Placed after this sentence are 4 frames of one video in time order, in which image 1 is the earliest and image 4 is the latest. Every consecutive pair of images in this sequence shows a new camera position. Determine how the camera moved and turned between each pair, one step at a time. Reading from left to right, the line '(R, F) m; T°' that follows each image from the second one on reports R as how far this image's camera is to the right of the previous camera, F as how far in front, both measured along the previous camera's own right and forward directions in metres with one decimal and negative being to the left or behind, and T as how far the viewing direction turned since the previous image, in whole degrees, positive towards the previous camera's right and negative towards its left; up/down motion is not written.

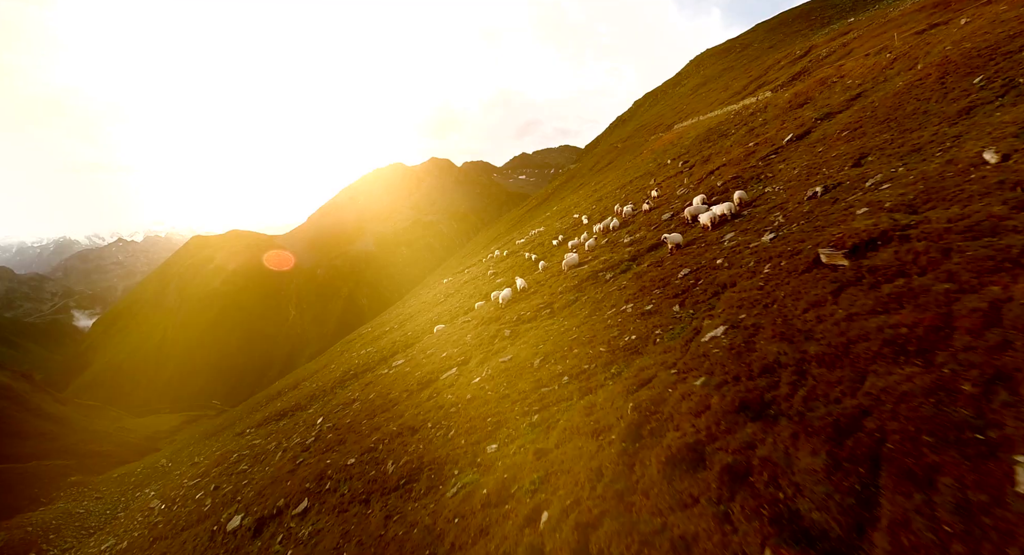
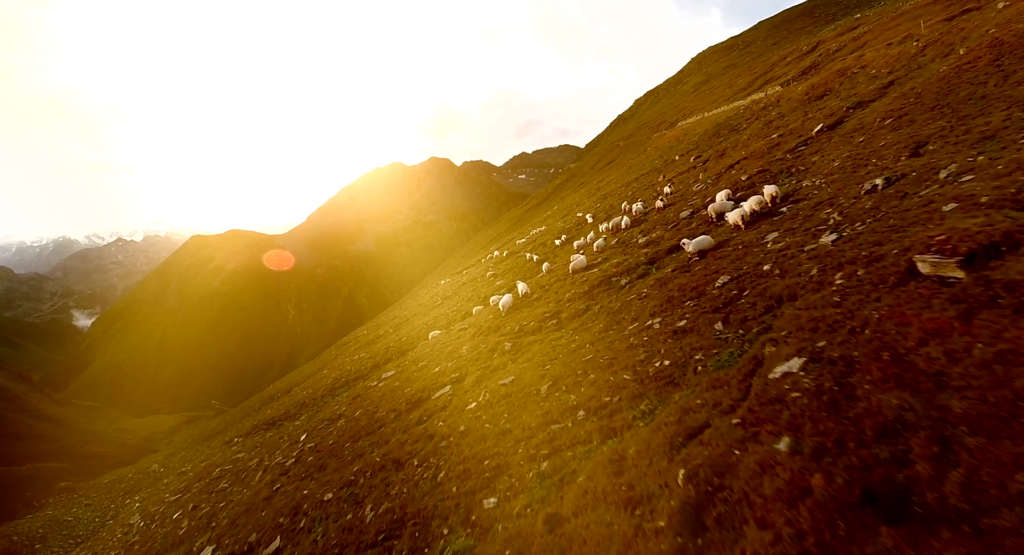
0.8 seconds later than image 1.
(-0.1, +3.0) m; 0°
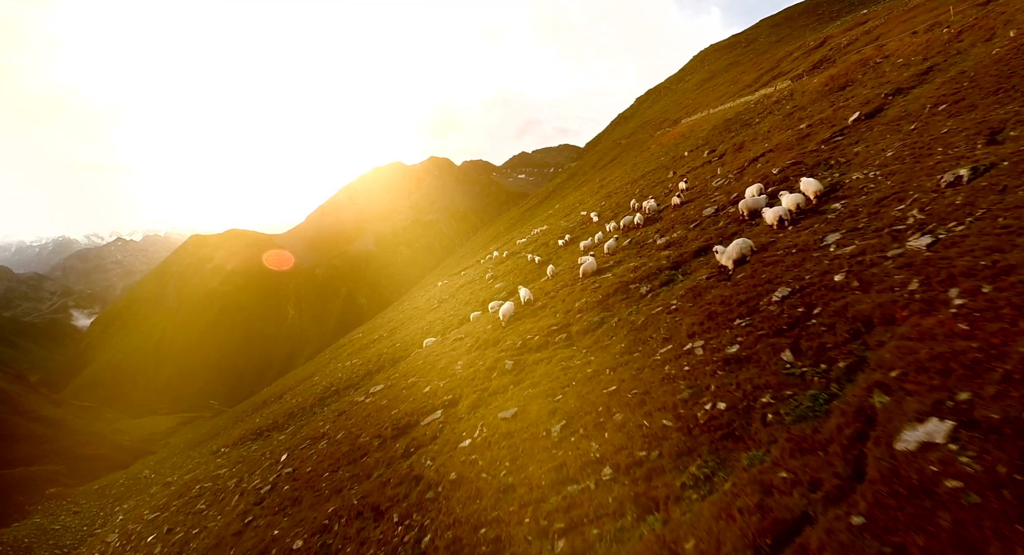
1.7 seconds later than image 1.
(-0.1, +3.0) m; 0°
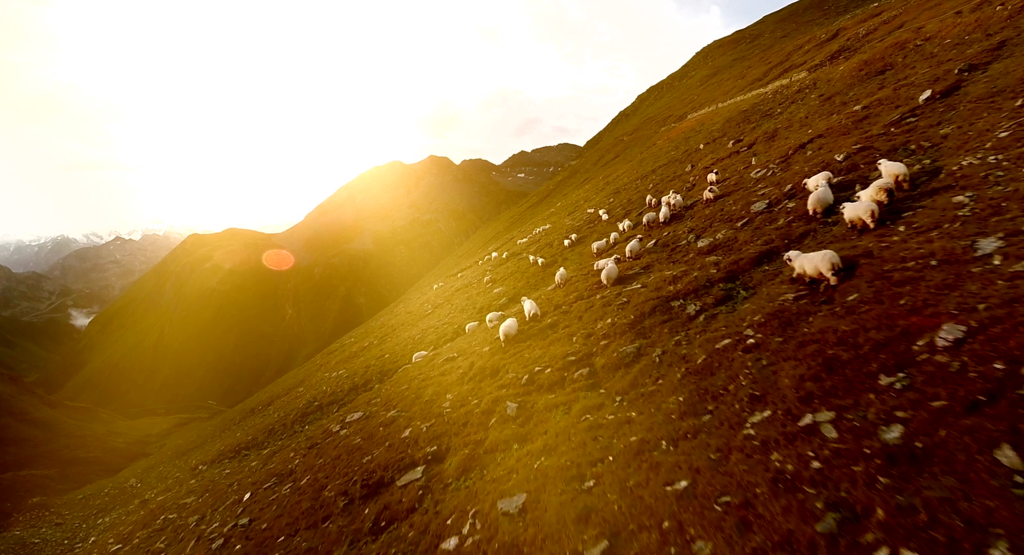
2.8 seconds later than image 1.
(-0.1, +4.4) m; 0°
